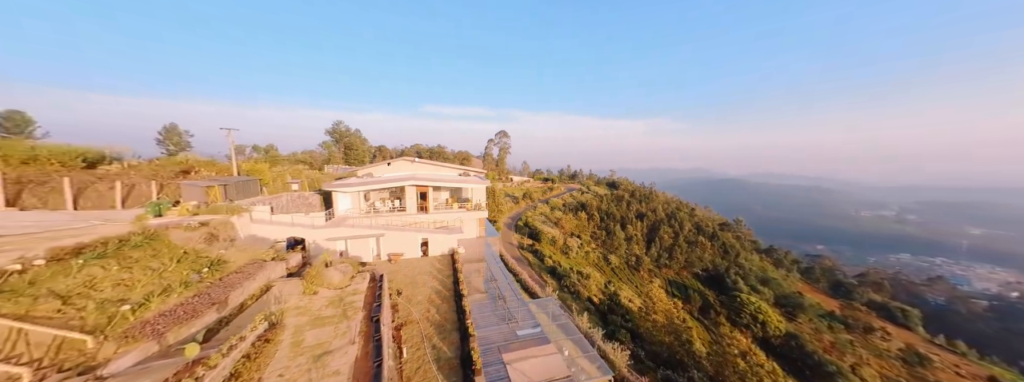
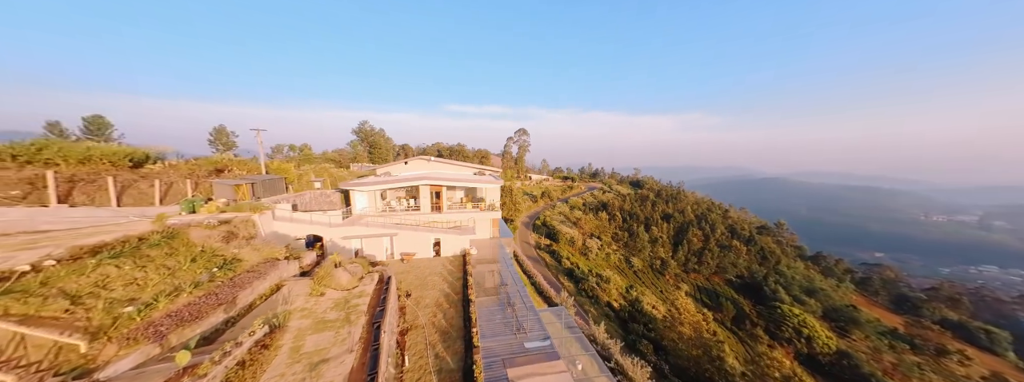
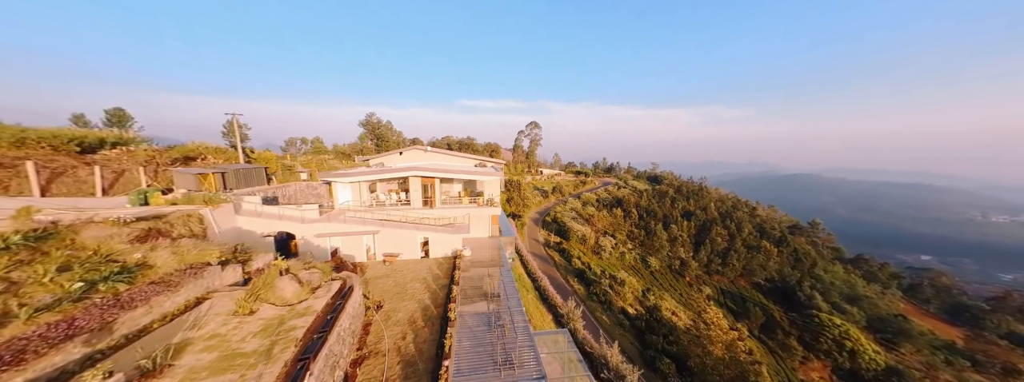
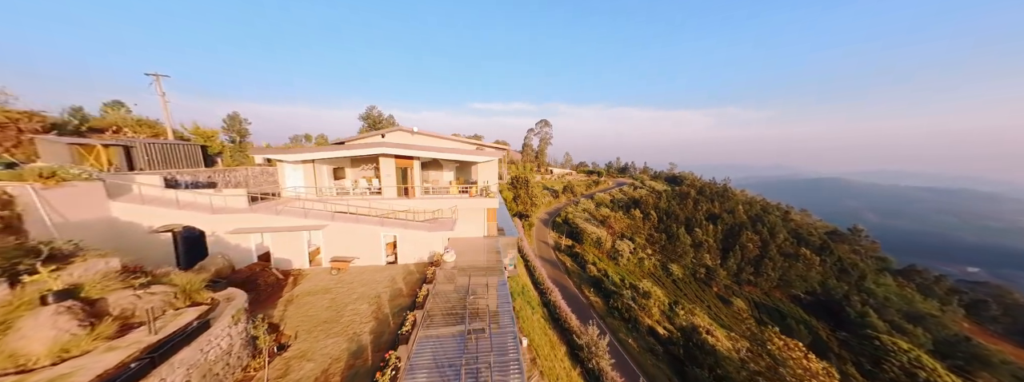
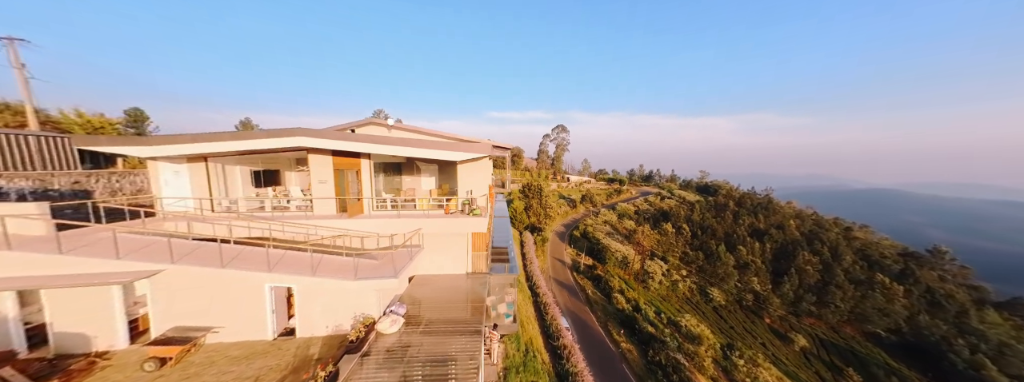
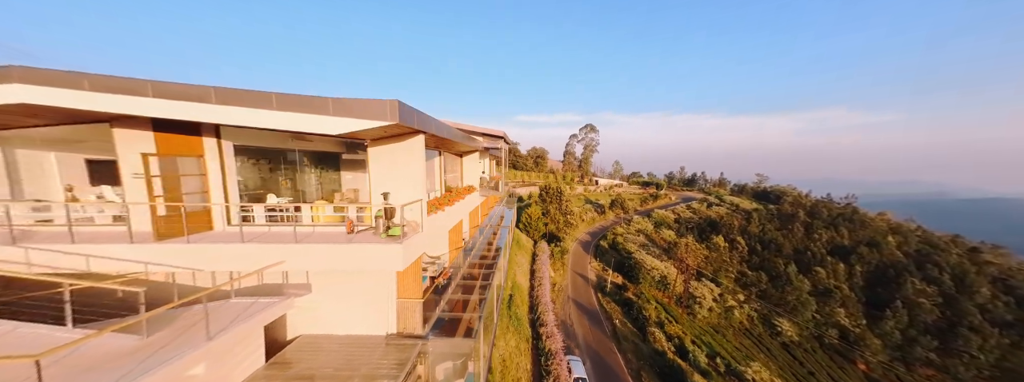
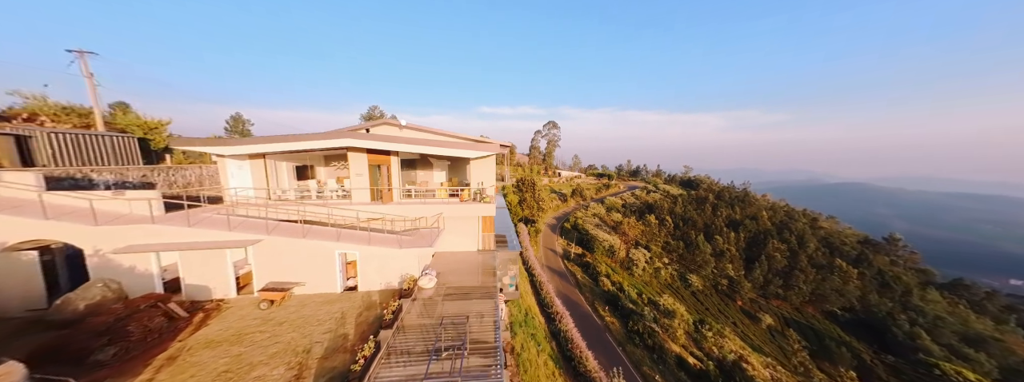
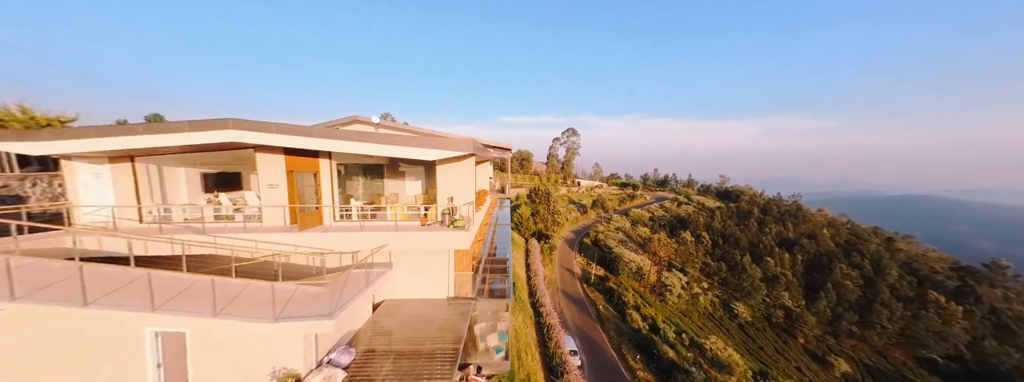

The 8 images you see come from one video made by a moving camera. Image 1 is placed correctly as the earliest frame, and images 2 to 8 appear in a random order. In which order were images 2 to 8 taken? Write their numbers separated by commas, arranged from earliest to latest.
2, 3, 4, 7, 5, 8, 6
